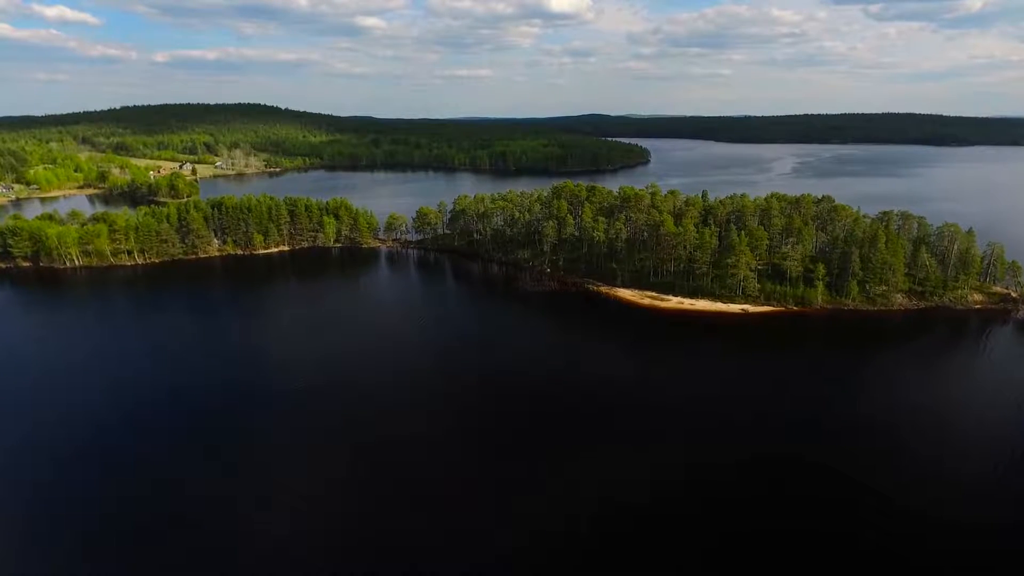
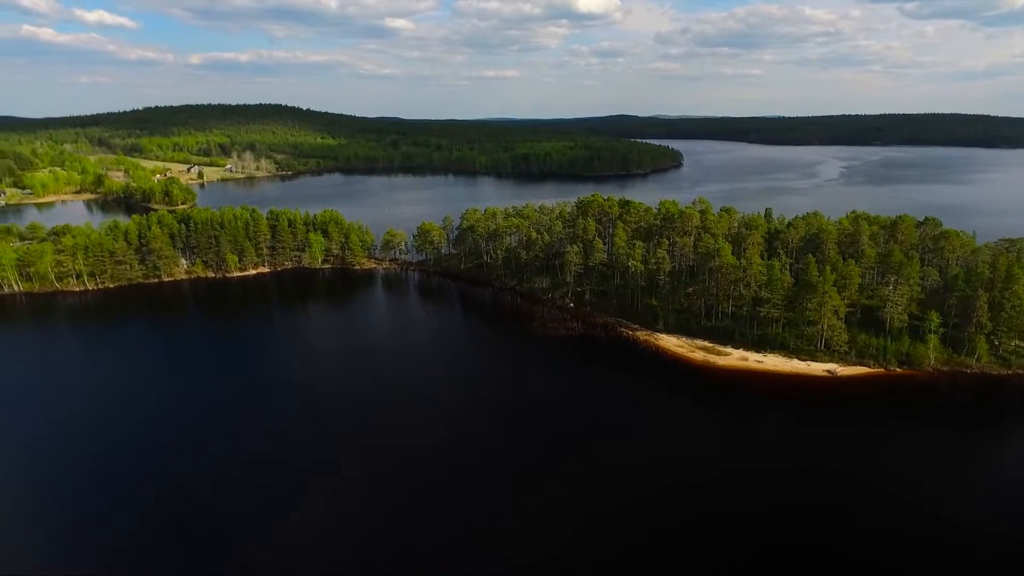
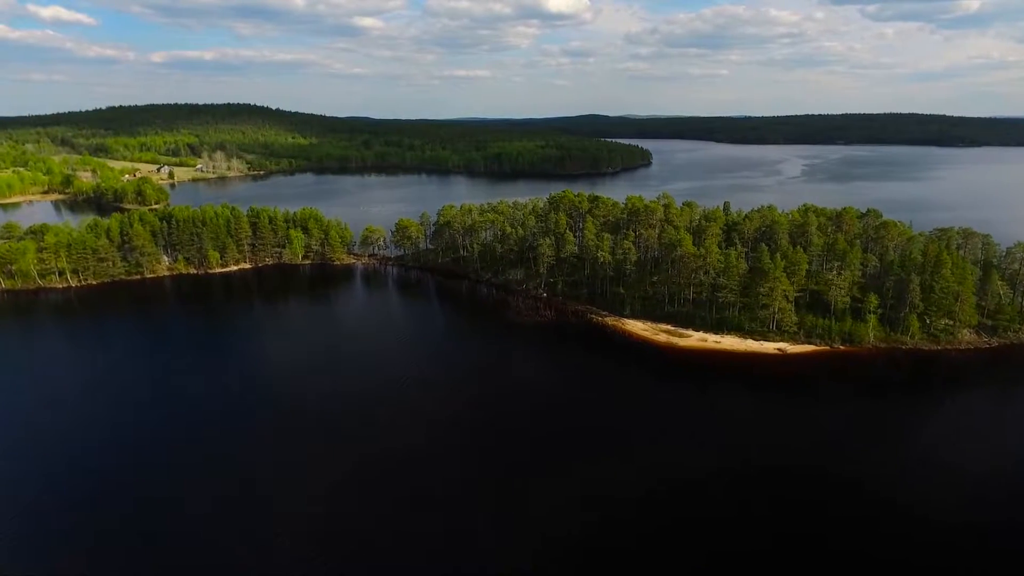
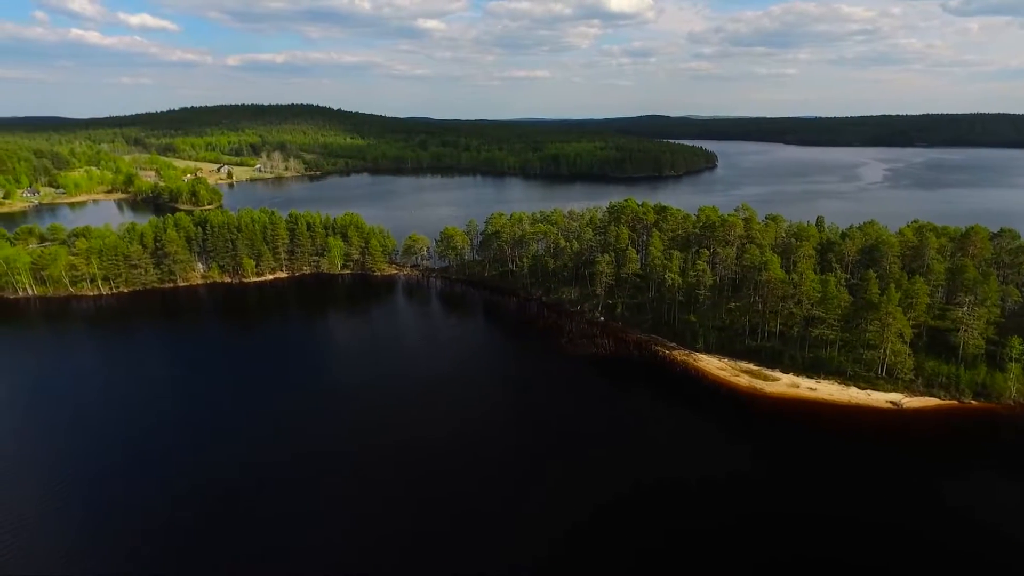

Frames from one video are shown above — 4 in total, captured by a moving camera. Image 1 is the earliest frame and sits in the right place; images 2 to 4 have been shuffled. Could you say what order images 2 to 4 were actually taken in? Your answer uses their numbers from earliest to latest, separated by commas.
3, 2, 4
